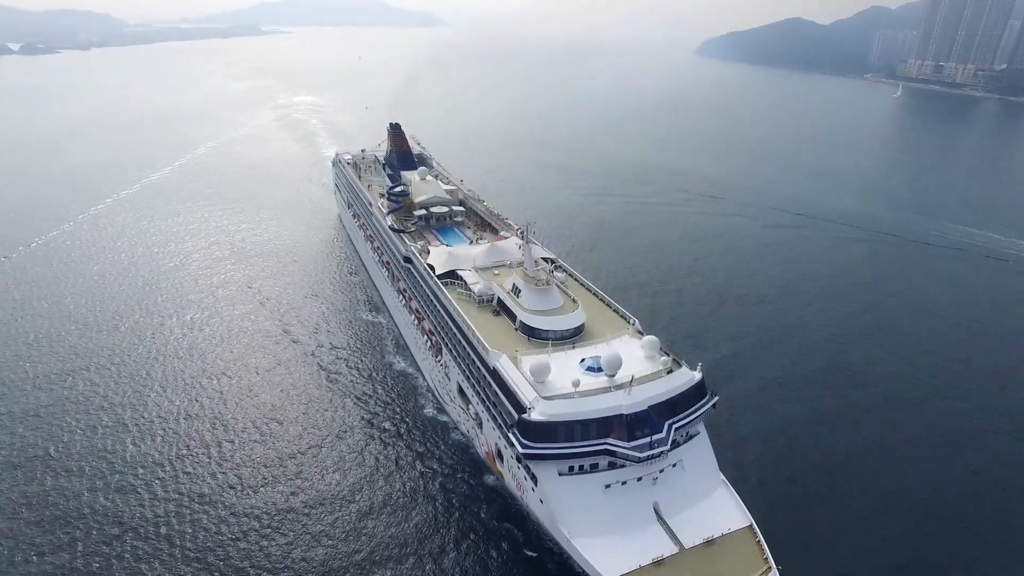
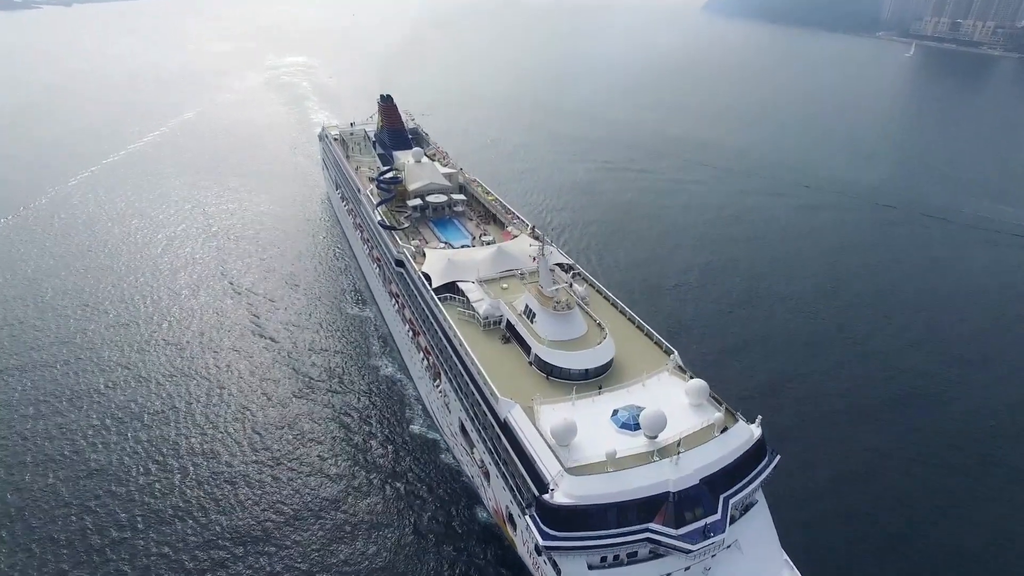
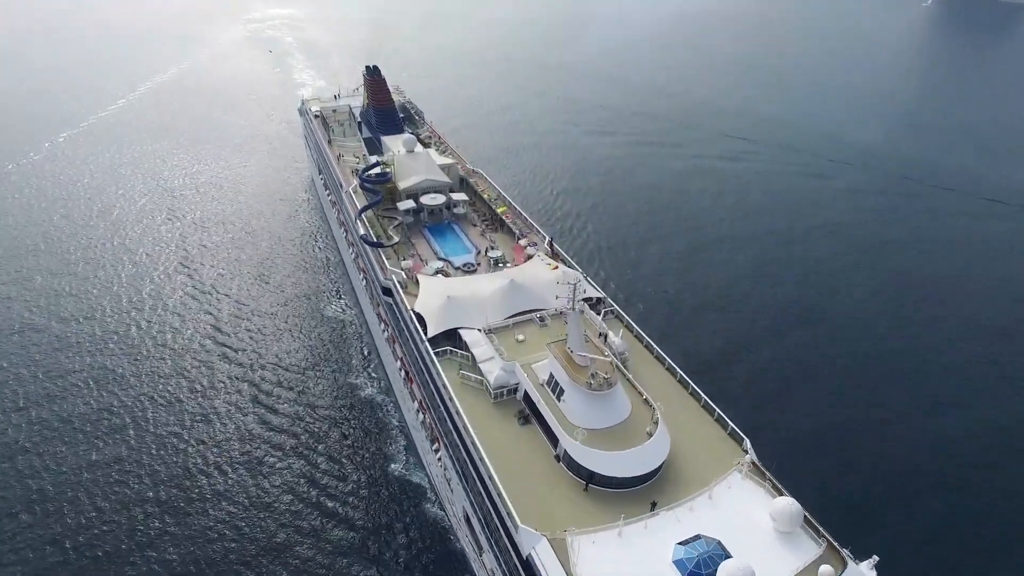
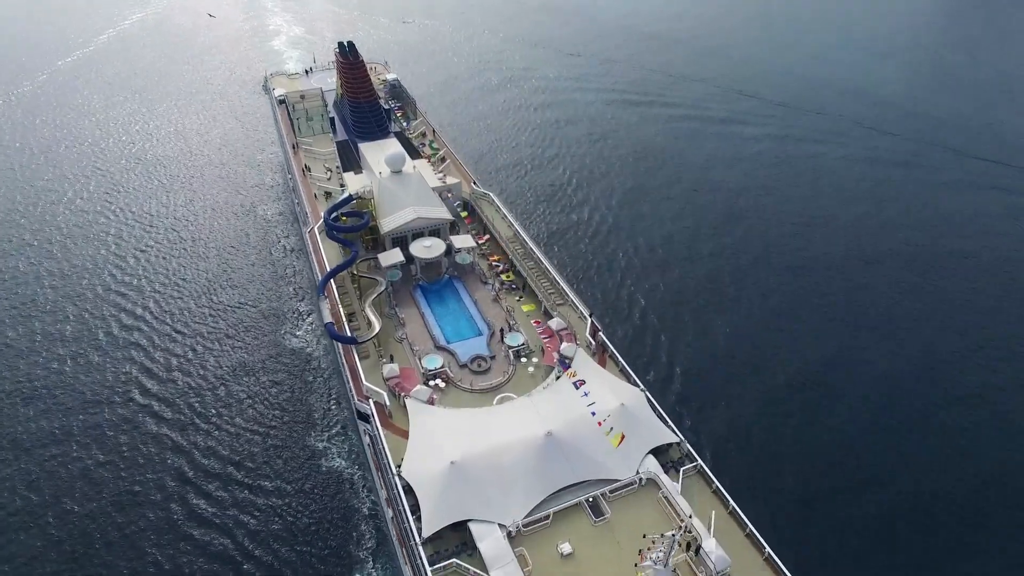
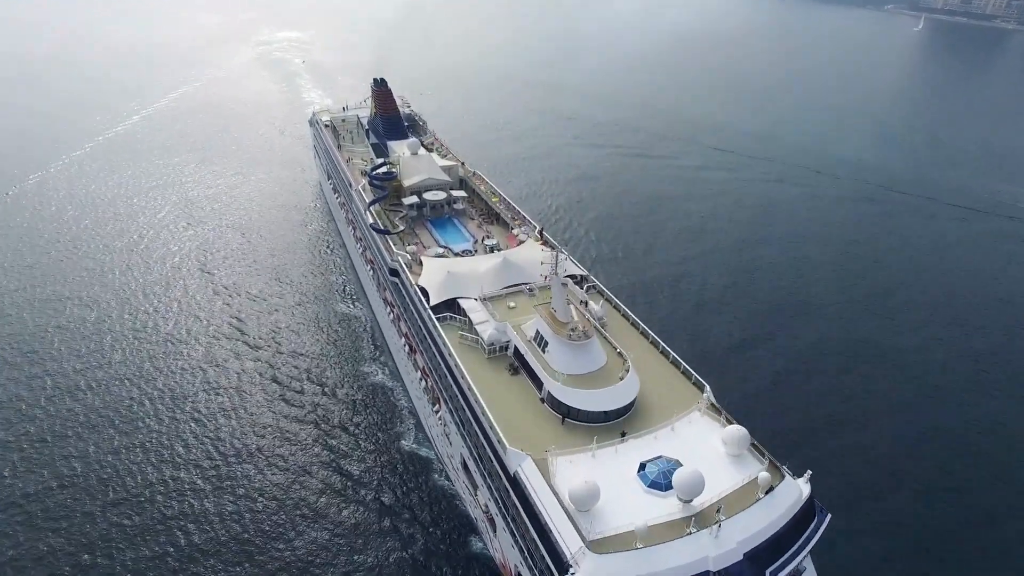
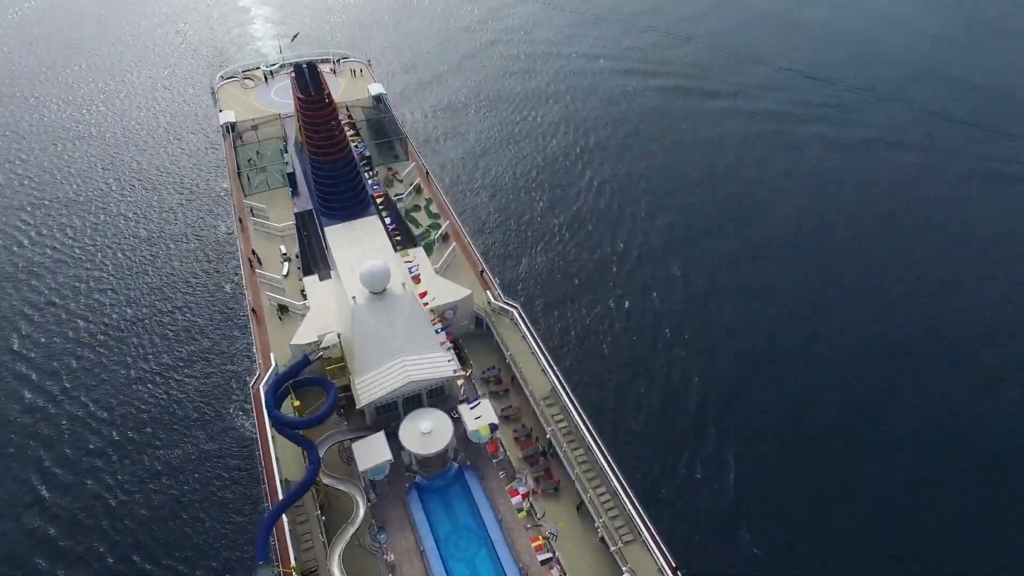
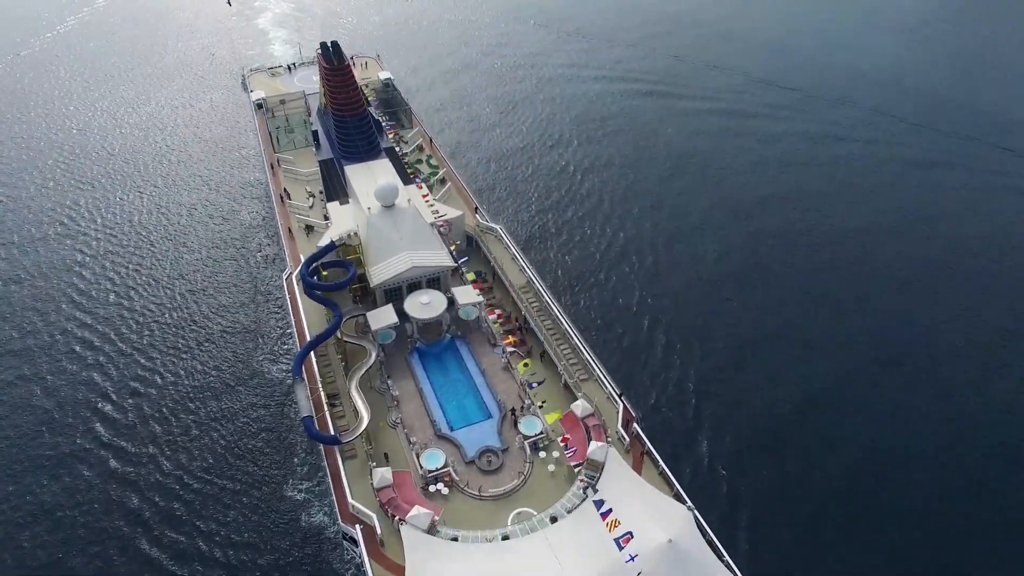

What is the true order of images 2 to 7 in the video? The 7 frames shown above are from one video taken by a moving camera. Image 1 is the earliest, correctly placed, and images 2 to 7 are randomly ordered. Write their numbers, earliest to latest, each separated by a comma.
2, 5, 3, 4, 7, 6
